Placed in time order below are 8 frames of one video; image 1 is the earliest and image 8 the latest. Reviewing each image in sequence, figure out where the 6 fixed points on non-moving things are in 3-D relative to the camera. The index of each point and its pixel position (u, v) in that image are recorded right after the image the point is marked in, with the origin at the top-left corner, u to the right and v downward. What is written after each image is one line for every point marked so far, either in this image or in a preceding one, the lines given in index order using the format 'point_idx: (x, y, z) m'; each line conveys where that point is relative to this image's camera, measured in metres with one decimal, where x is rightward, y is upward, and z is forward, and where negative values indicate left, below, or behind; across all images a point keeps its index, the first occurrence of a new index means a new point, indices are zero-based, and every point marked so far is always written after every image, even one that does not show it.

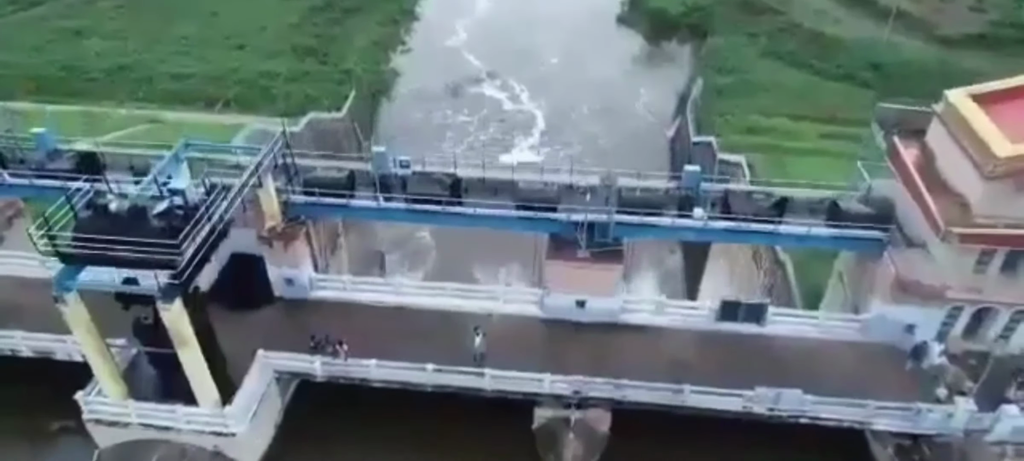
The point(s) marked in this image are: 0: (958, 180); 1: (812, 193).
0: (+10.6, +1.1, +16.7) m
1: (+8.4, +1.0, +19.7) m
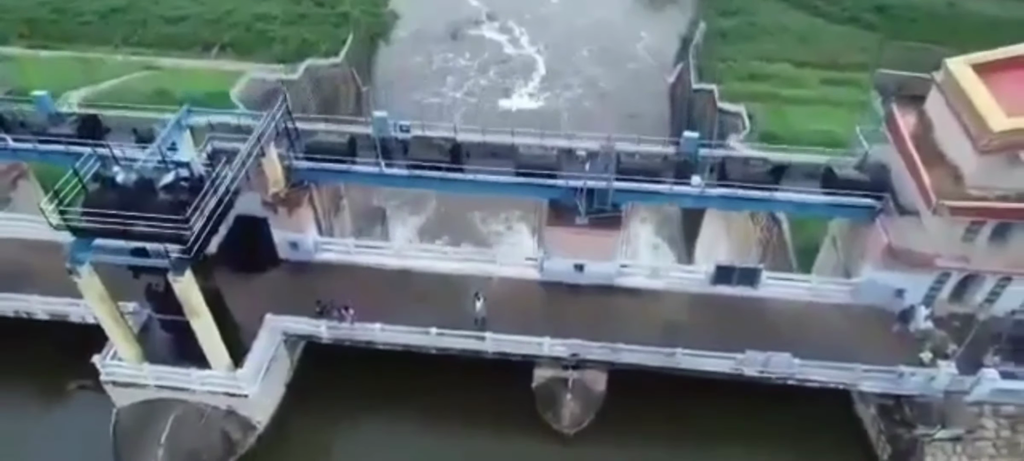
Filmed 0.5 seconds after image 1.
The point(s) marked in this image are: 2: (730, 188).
0: (+10.6, +1.9, +17.0) m
1: (+8.4, +2.0, +19.9) m
2: (+5.8, +1.1, +18.9) m
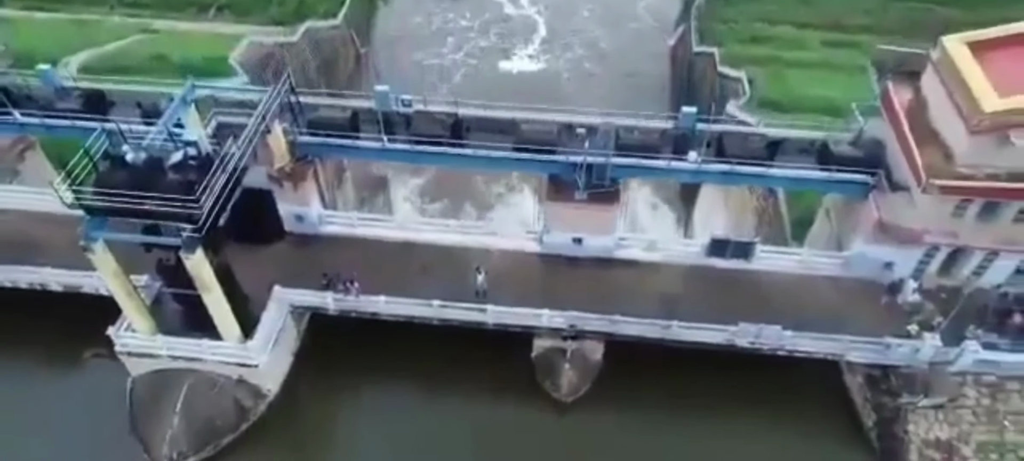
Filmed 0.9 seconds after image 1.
0: (+10.6, +2.4, +17.3) m
1: (+8.4, +2.8, +20.2) m
2: (+5.8, +1.8, +19.3) m
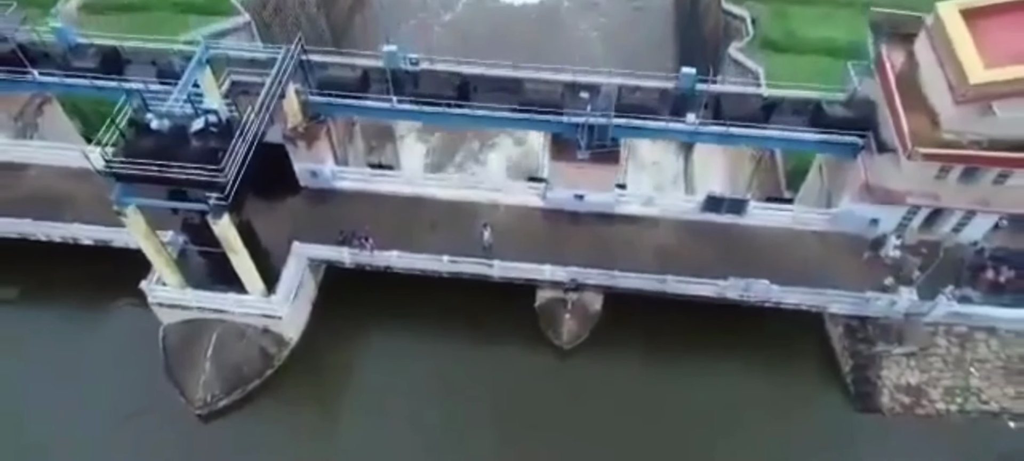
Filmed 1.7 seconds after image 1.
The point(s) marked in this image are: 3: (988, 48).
0: (+10.7, +3.4, +18.0) m
1: (+8.5, +4.0, +20.9) m
2: (+6.0, +3.0, +20.1) m
3: (+11.6, +4.5, +17.4) m
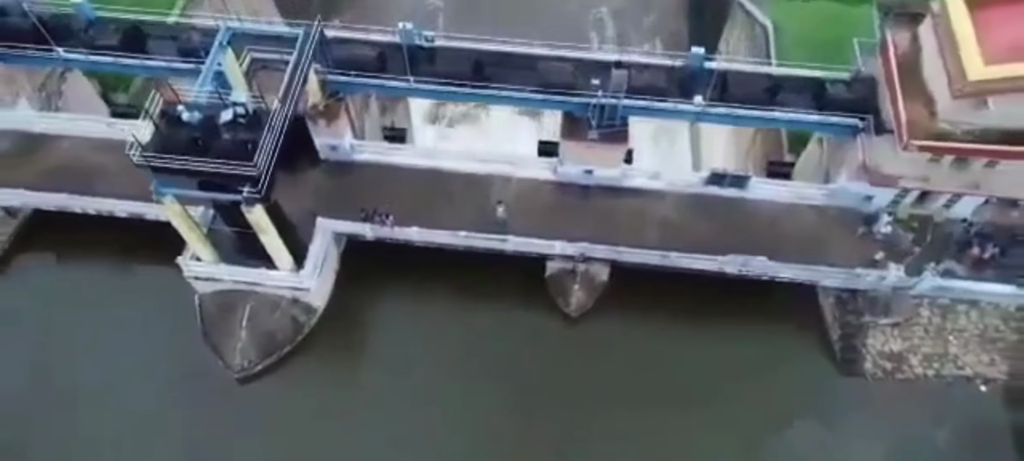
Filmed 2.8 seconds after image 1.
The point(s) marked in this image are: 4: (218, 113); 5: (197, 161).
0: (+11.1, +3.8, +18.7) m
1: (+8.9, +4.8, +21.5) m
2: (+6.4, +3.6, +20.8) m
3: (+12.0, +4.8, +17.9) m
4: (-7.4, +2.9, +17.9) m
5: (-7.7, +1.7, +17.3) m
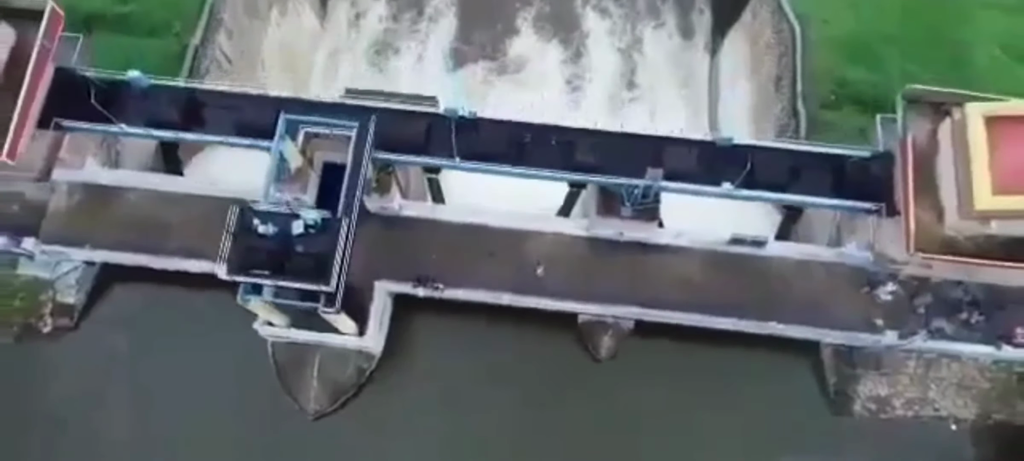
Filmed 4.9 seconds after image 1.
0: (+12.4, +1.0, +20.3) m
1: (+10.2, +2.6, +22.8) m
2: (+7.6, +1.3, +22.4) m
3: (+13.3, +1.8, +19.3) m
4: (-6.2, +0.1, +19.8) m
5: (-6.5, -1.2, +19.4) m
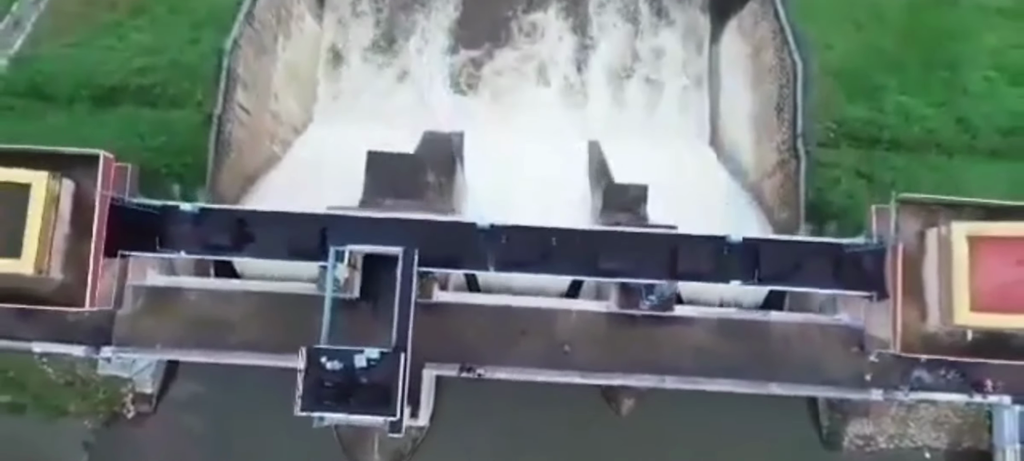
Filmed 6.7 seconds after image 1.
0: (+13.4, -2.2, +22.9) m
1: (+11.1, -0.3, +25.1) m
2: (+8.7, -1.8, +24.9) m
3: (+14.3, -1.5, +21.8) m
4: (-5.0, -4.2, +22.4) m
5: (-5.2, -5.6, +22.3) m
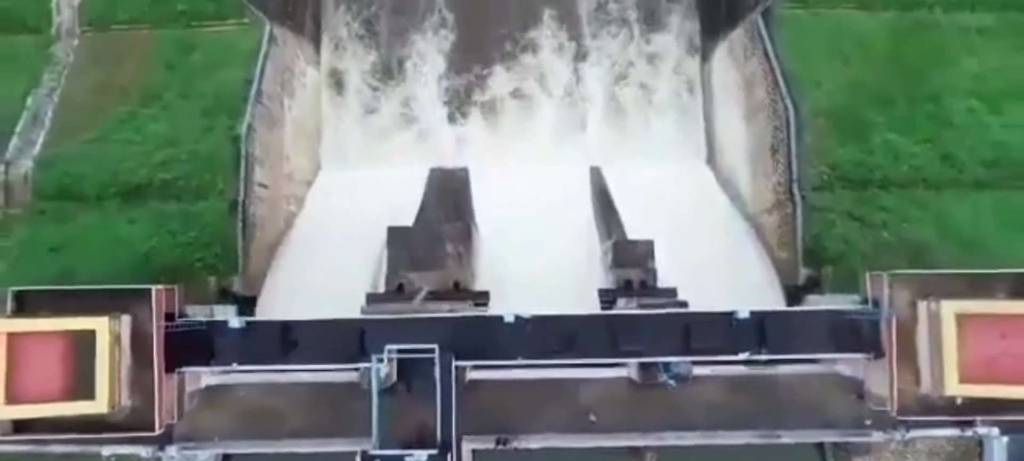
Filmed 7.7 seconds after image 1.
0: (+14.5, -4.8, +25.2) m
1: (+12.0, -3.0, +27.2) m
2: (+9.7, -4.6, +27.1) m
3: (+15.3, -4.2, +24.0) m
4: (-3.8, -8.2, +24.8) m
5: (-3.9, -9.6, +24.8) m
